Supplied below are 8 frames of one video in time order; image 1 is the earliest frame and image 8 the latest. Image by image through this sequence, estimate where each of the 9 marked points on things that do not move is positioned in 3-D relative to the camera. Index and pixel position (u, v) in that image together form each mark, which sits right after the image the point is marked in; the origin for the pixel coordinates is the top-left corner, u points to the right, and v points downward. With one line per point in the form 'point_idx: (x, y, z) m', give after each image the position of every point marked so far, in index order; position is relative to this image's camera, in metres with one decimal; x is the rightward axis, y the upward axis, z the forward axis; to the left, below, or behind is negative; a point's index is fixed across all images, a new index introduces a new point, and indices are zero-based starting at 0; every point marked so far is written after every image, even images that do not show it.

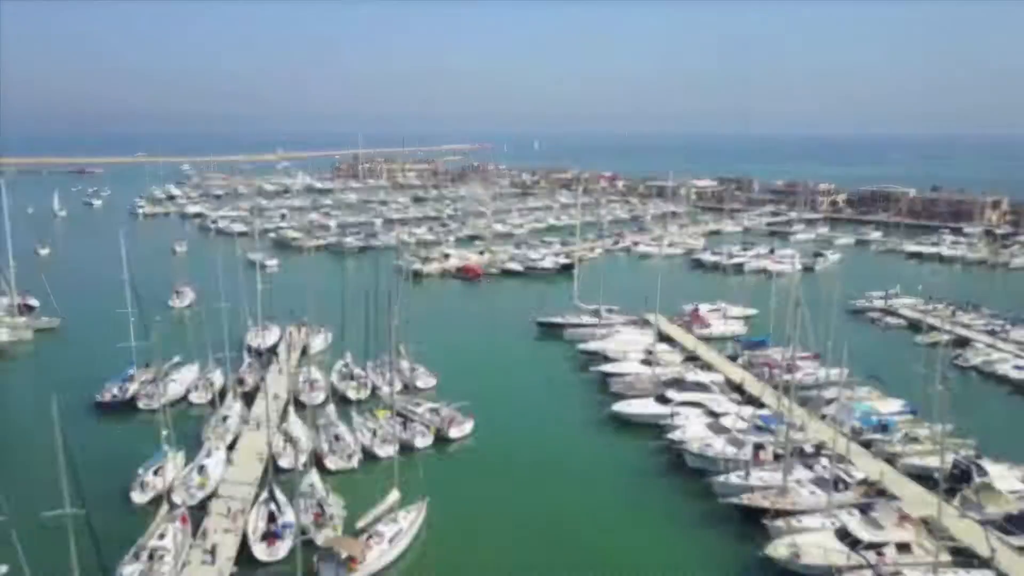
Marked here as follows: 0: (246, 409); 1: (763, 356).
0: (-3.1, -1.4, +12.6) m
1: (+3.5, -1.0, +15.1) m
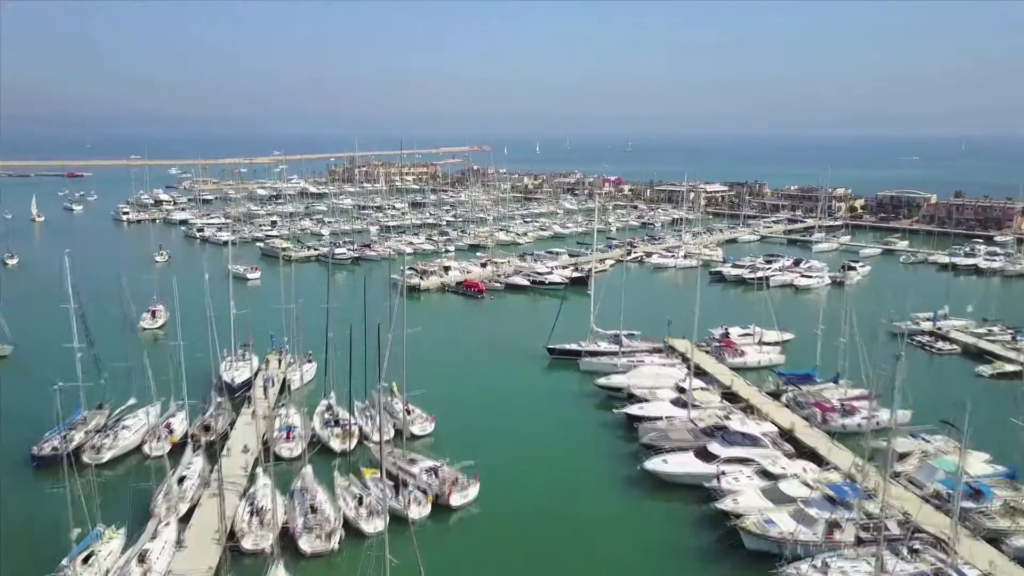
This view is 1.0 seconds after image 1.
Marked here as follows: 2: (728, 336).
0: (-3.0, -1.8, +10.6) m
1: (+3.7, -1.3, +13.1) m
2: (+3.4, -0.8, +16.6) m
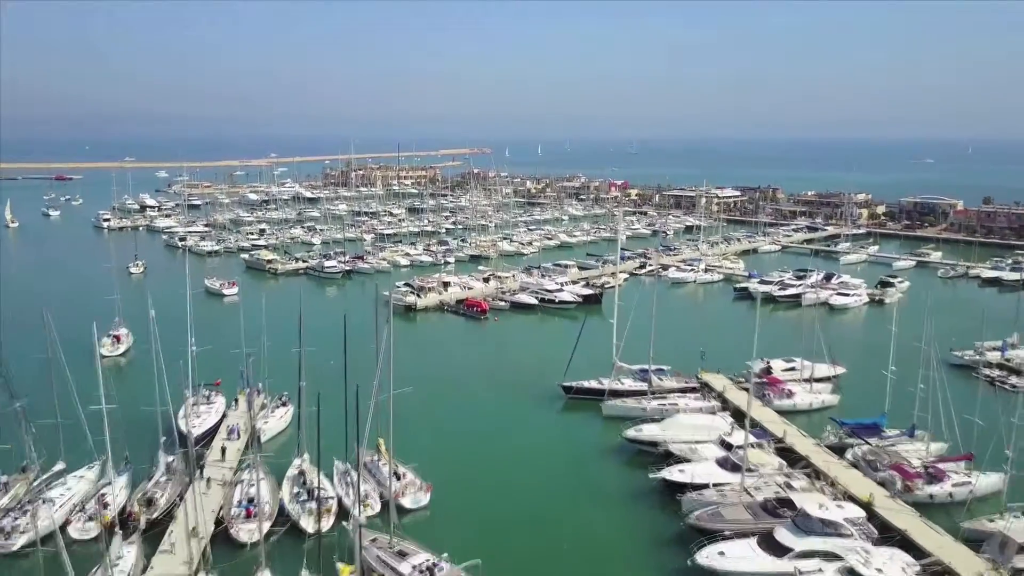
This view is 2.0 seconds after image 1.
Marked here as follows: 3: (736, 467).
0: (-2.9, -2.1, +8.4) m
1: (+3.8, -1.7, +10.9) m
2: (+3.5, -1.2, +14.4) m
3: (+2.1, -1.7, +10.2) m
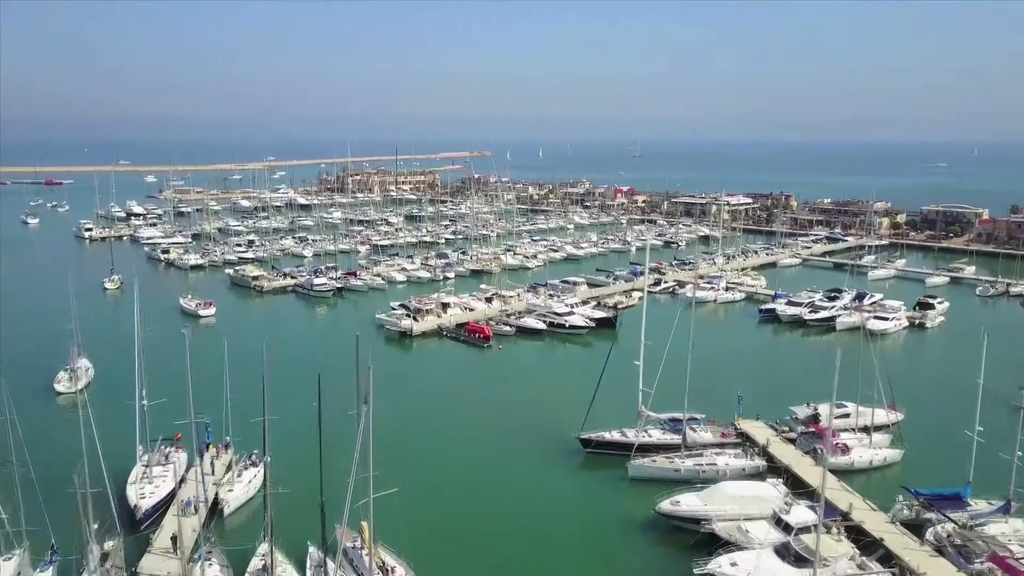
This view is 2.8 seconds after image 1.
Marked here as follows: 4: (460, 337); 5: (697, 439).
0: (-2.8, -2.5, +6.5) m
1: (+3.9, -2.1, +9.0) m
2: (+3.6, -1.6, +12.5) m
3: (+2.2, -2.1, +8.3) m
4: (-0.9, -0.9, +19.4) m
5: (+2.0, -1.6, +11.7) m
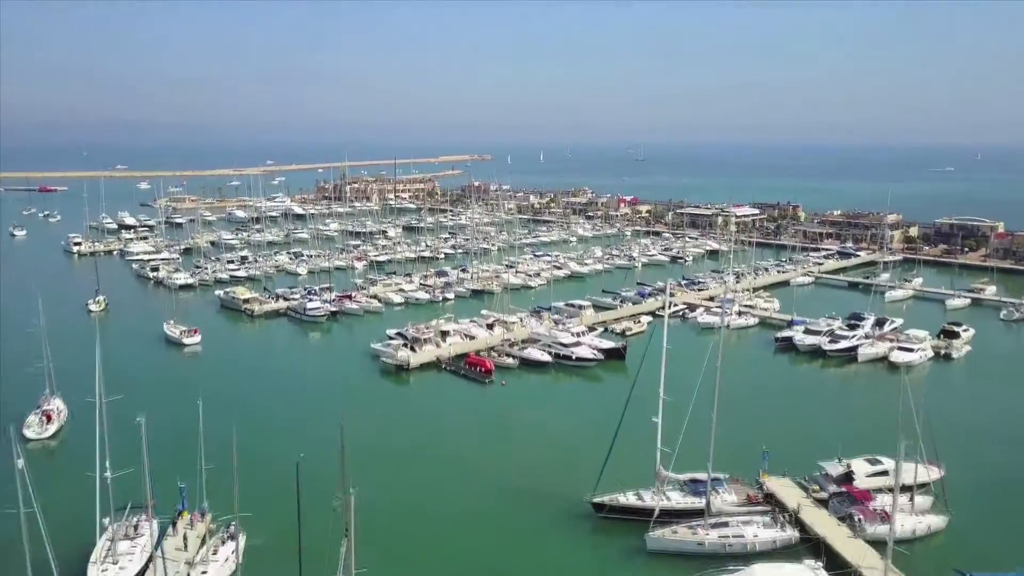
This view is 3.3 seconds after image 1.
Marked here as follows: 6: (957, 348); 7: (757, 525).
0: (-2.7, -3.0, +5.4) m
1: (+3.9, -2.6, +7.9) m
2: (+3.7, -2.1, +11.4) m
3: (+2.3, -2.6, +7.2) m
4: (-0.9, -1.4, +18.3) m
5: (+2.1, -2.1, +10.6) m
6: (+8.1, -1.1, +19.4) m
7: (+2.3, -2.3, +10.3) m
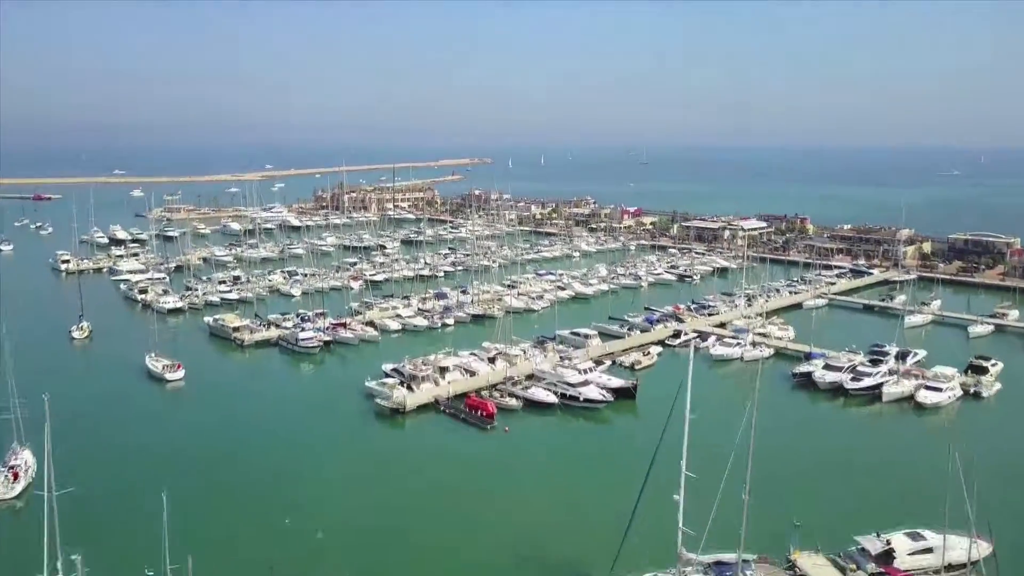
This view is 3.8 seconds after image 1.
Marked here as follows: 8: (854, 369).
0: (-2.7, -3.6, +4.3) m
1: (+4.0, -3.1, +6.8) m
2: (+3.7, -2.6, +10.4) m
3: (+2.3, -3.2, +6.1) m
4: (-0.8, -2.0, +17.2) m
5: (+2.1, -2.7, +9.5) m
6: (+8.1, -1.7, +18.3) m
7: (+2.4, -2.8, +9.2) m
8: (+6.1, -1.4, +19.0) m
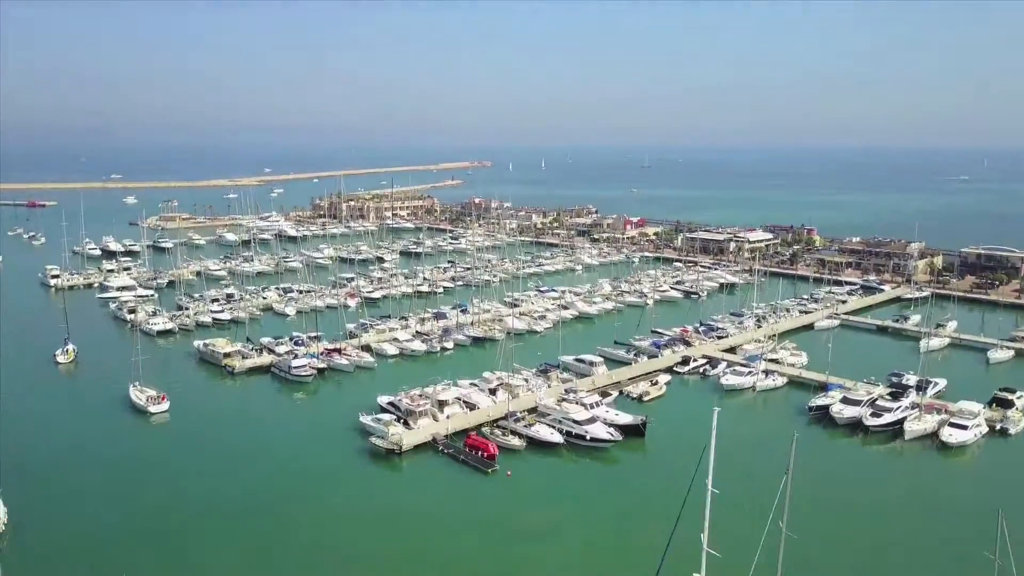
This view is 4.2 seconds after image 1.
0: (-2.6, -4.1, +3.4) m
1: (+4.0, -3.6, +5.9) m
2: (+3.7, -3.1, +9.5) m
3: (+2.4, -3.7, +5.3) m
4: (-0.8, -2.5, +16.3) m
5: (+2.2, -3.2, +8.6) m
6: (+8.1, -2.2, +17.4) m
7: (+2.4, -3.3, +8.3) m
8: (+6.1, -1.9, +18.2) m
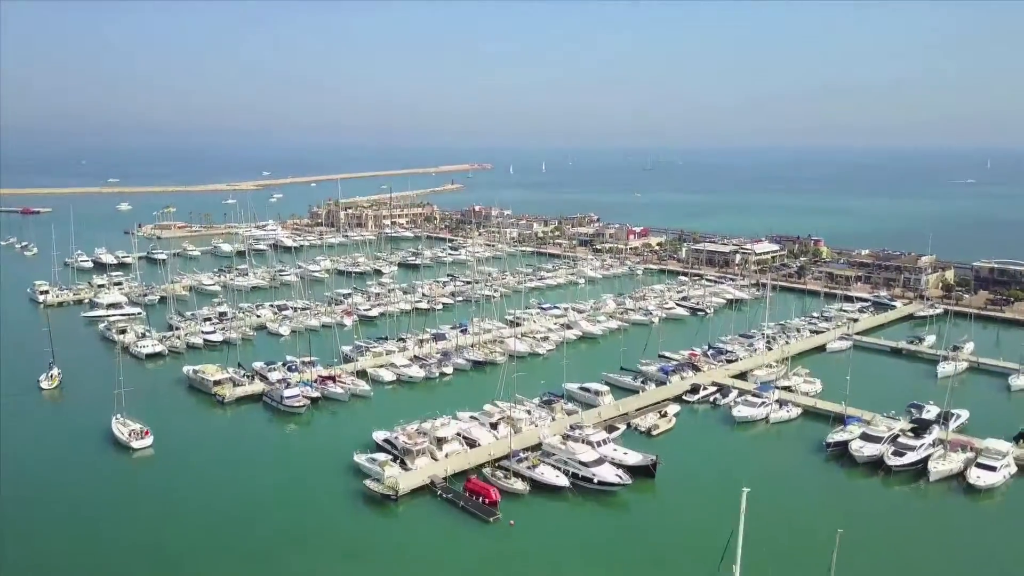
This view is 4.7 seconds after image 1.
0: (-2.6, -4.6, +2.6) m
1: (+4.1, -4.1, +5.0) m
2: (+3.8, -3.6, +8.6) m
3: (+2.4, -4.2, +4.4) m
4: (-0.8, -3.0, +15.4) m
5: (+2.2, -3.7, +7.7) m
6: (+8.2, -2.7, +16.5) m
7: (+2.5, -3.8, +7.4) m
8: (+6.1, -2.4, +17.3) m
